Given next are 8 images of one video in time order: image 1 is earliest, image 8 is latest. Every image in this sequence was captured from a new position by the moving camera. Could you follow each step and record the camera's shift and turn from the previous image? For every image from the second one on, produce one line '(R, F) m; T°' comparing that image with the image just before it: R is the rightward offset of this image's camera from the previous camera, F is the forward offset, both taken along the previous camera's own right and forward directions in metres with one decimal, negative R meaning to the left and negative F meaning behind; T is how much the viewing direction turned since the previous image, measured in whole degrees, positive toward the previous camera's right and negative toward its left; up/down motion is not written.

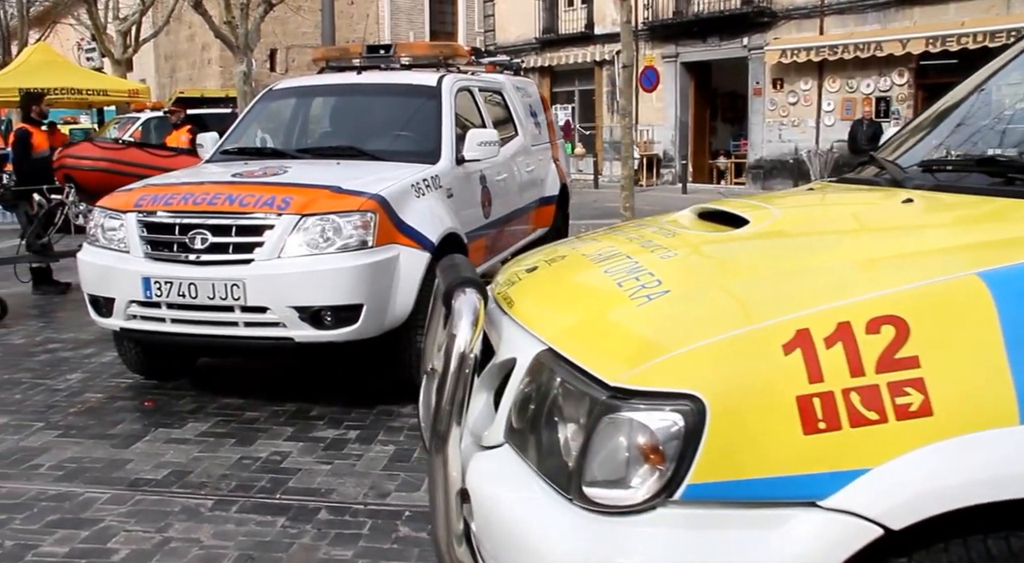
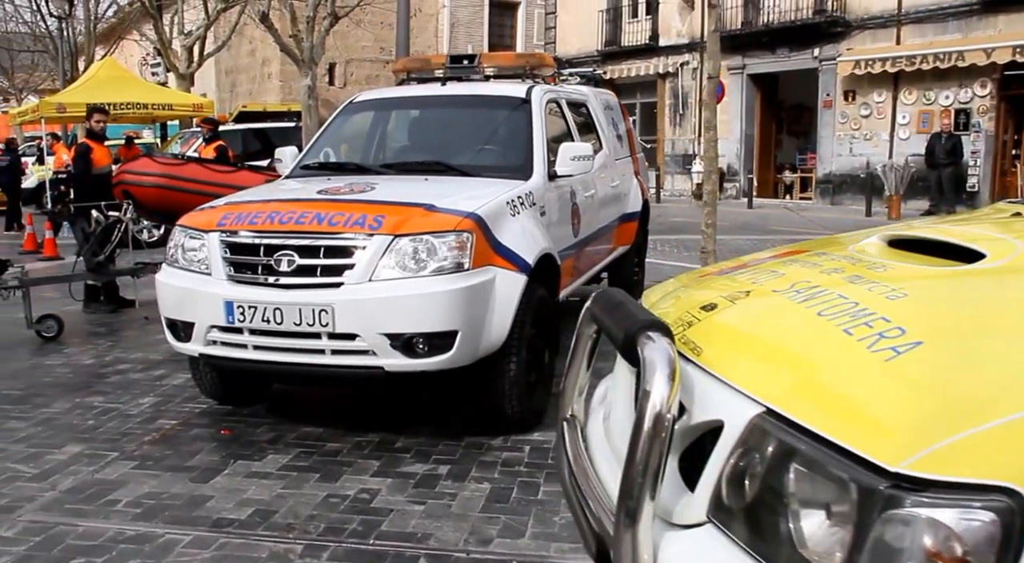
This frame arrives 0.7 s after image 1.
(-0.3, +0.3) m; -3°
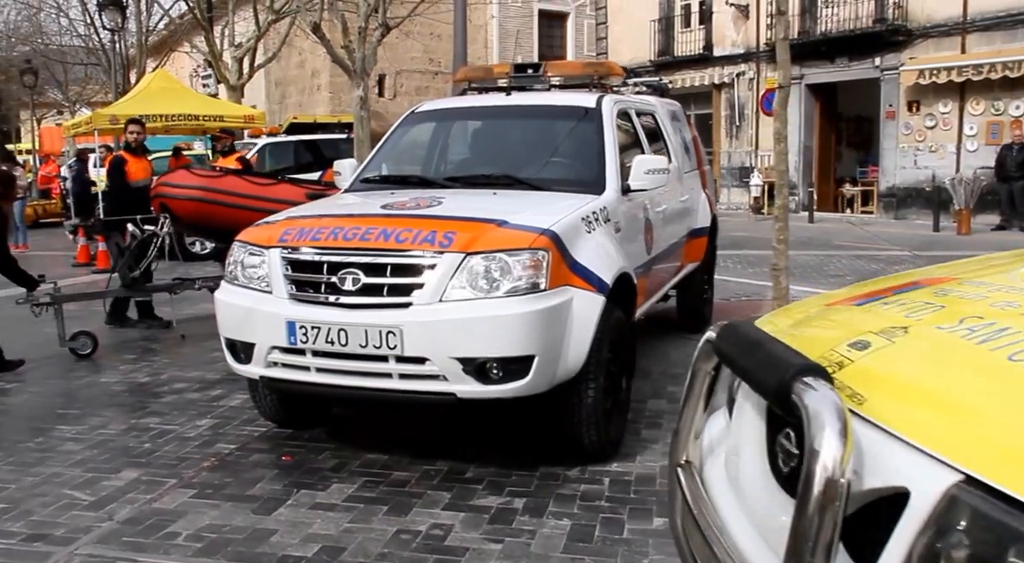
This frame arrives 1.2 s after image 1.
(-0.2, +0.3) m; -3°
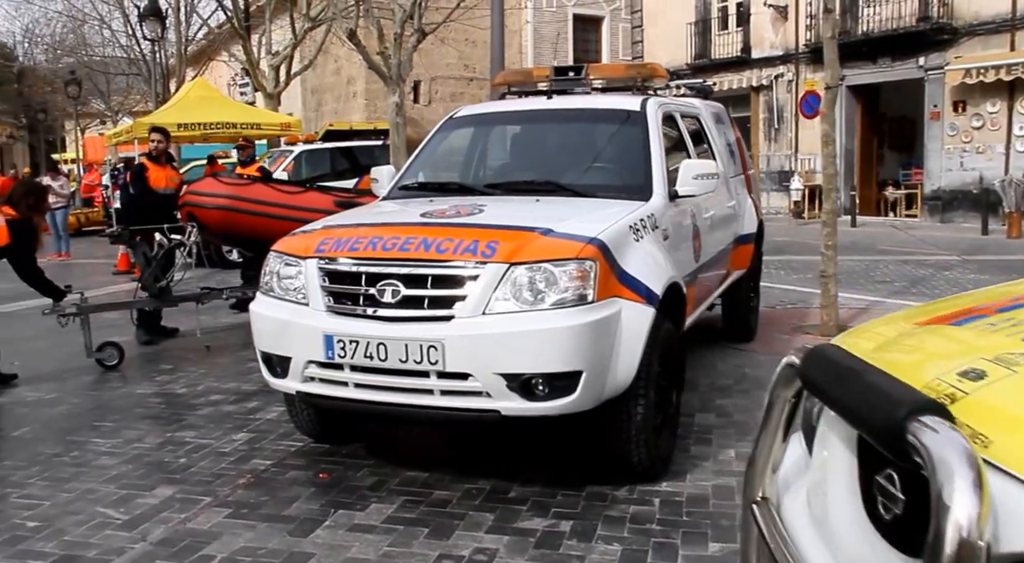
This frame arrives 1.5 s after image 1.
(0.0, +0.2) m; -2°
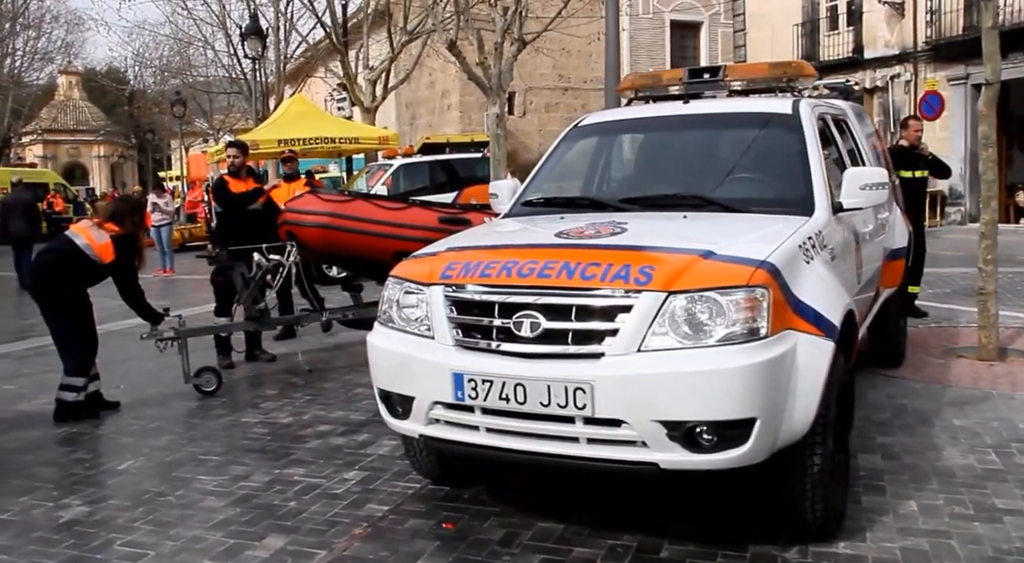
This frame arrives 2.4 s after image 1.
(-0.2, +0.5) m; -5°
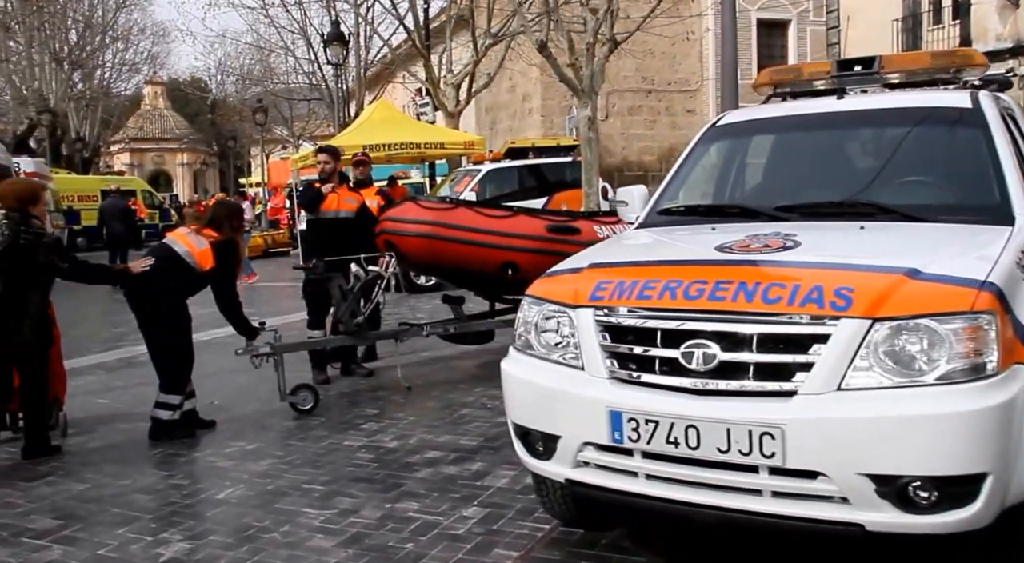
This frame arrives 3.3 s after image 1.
(-0.3, +0.5) m; -4°
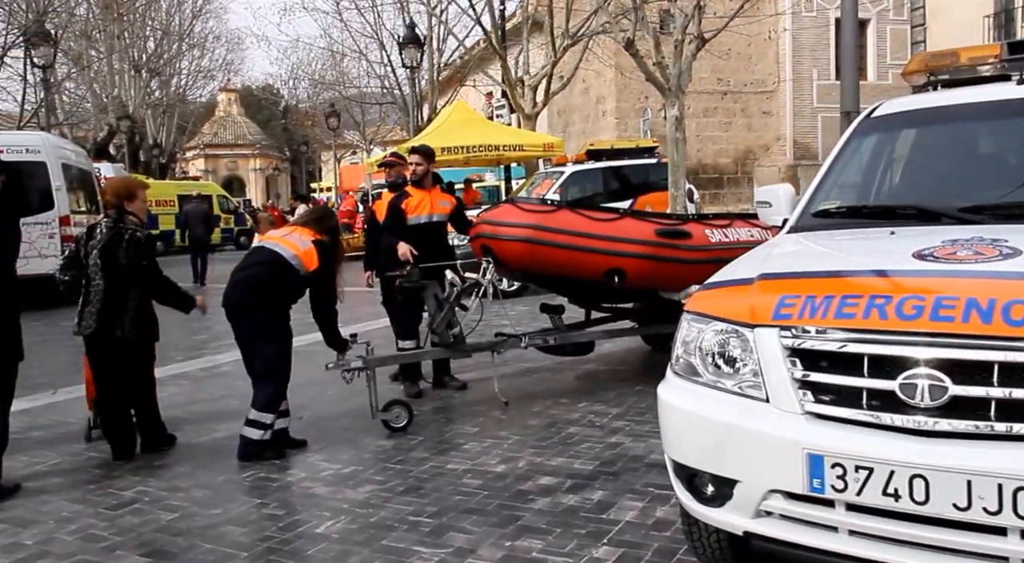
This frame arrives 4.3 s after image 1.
(-0.3, +0.5) m; -4°
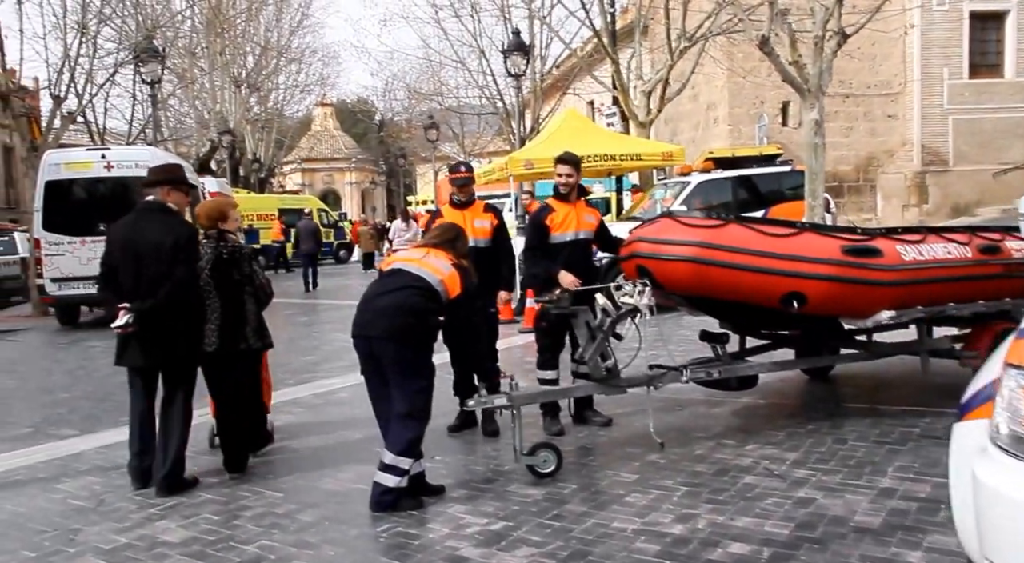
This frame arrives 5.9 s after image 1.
(-0.4, +0.8) m; -5°
